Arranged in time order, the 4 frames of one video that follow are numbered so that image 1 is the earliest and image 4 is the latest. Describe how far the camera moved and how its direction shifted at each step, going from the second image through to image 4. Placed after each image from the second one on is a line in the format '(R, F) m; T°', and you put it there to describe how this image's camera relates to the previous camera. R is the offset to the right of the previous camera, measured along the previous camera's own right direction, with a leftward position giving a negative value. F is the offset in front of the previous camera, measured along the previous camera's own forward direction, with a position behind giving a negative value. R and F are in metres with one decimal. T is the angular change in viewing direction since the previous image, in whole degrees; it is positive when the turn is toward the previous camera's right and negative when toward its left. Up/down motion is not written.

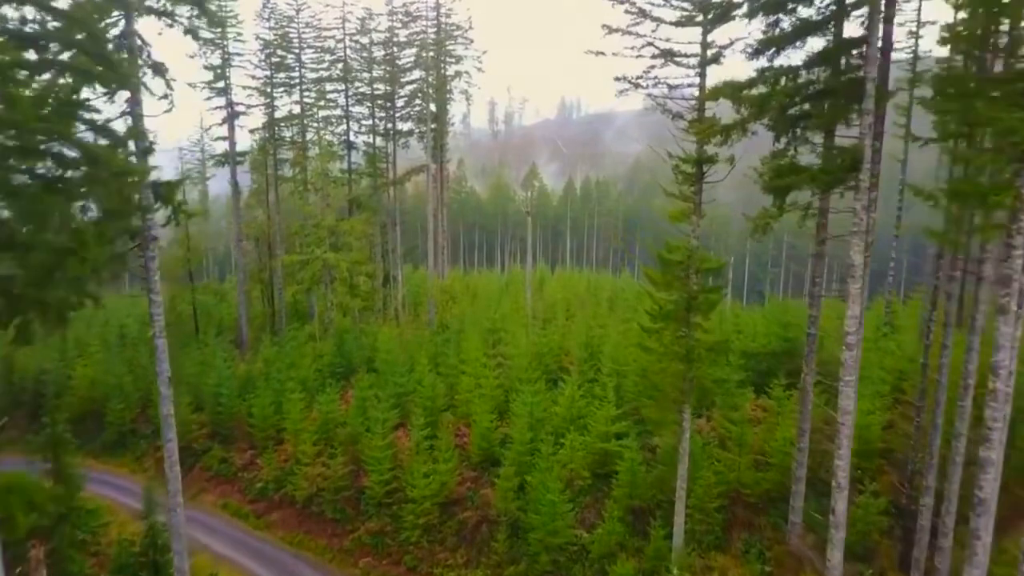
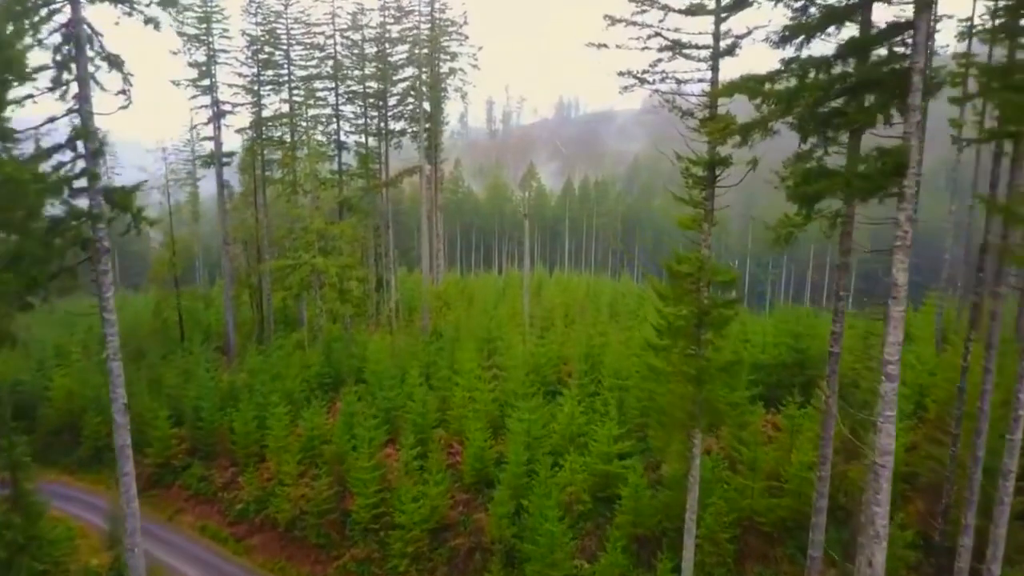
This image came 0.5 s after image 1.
(+0.1, +1.2) m; 0°
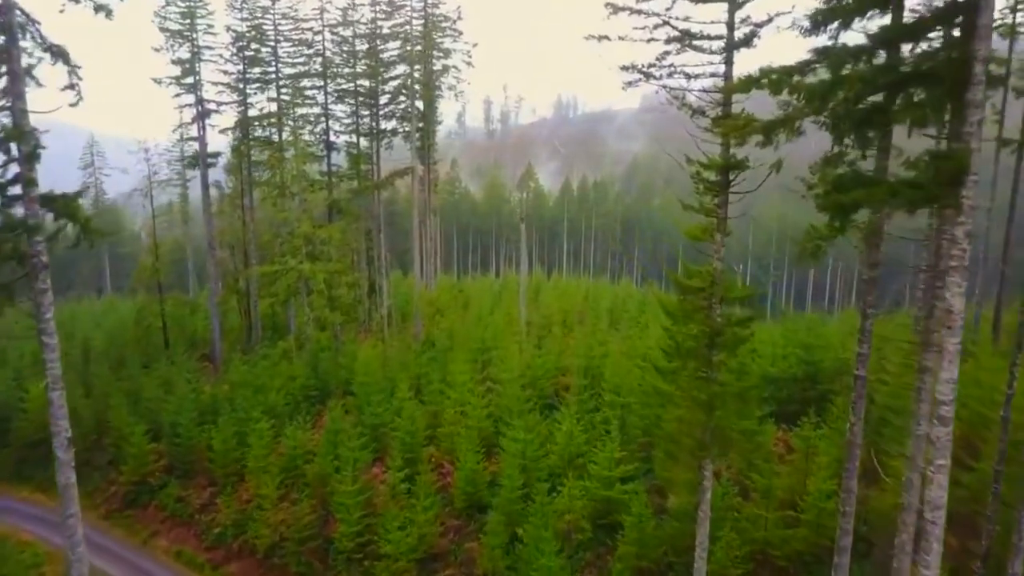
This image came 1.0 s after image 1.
(+0.1, +1.2) m; 0°
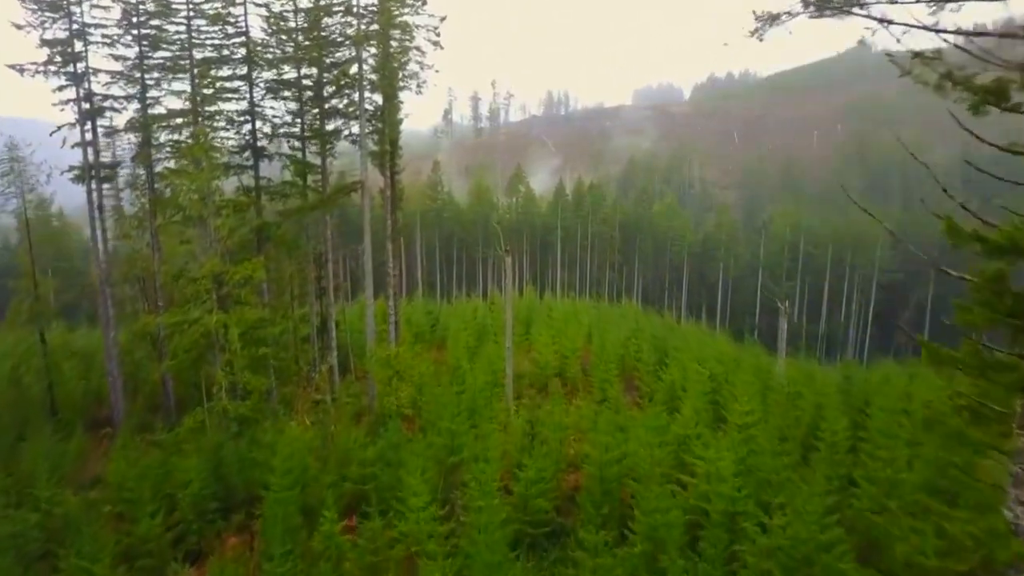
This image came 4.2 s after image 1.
(+0.2, +6.9) m; +1°
